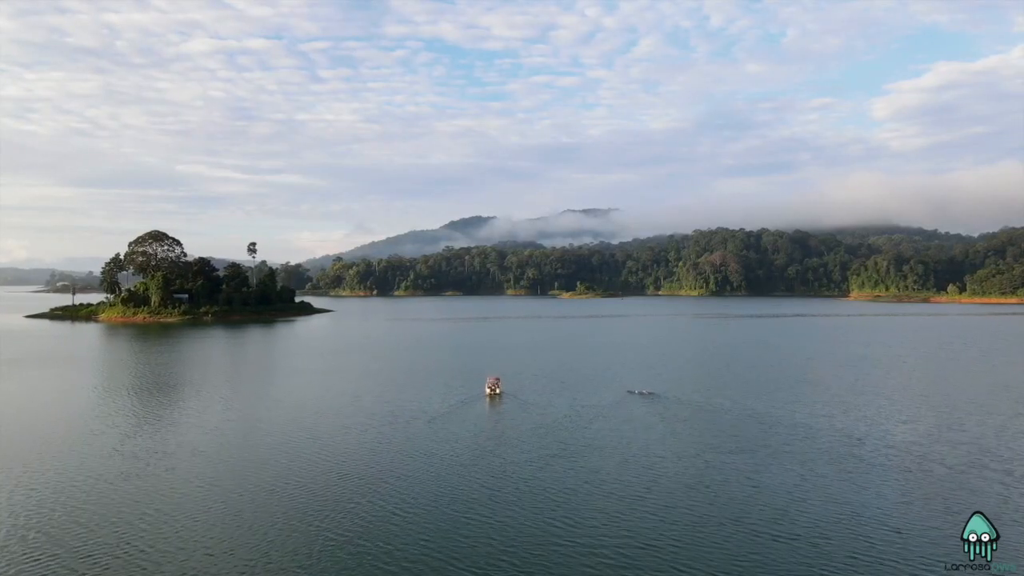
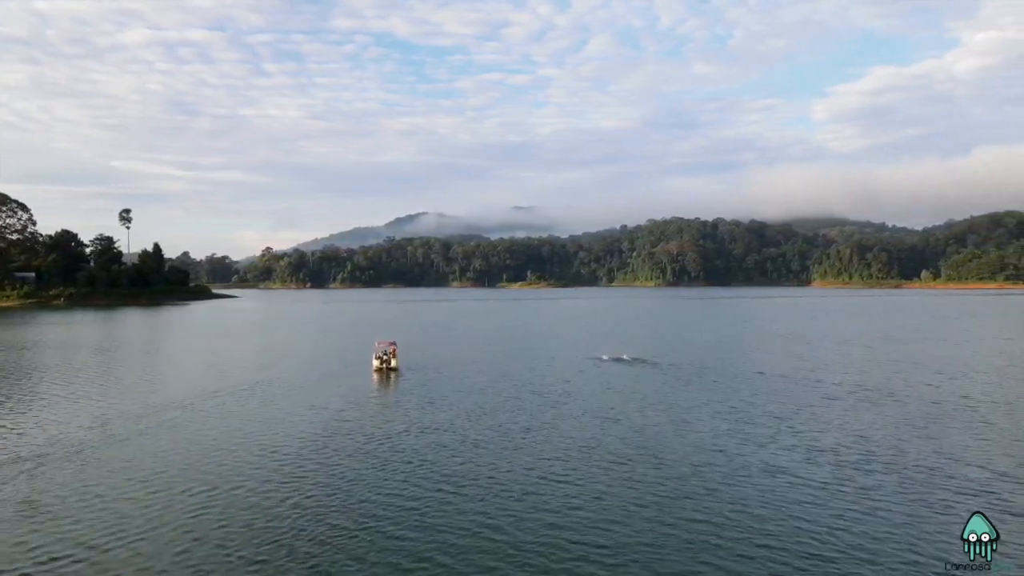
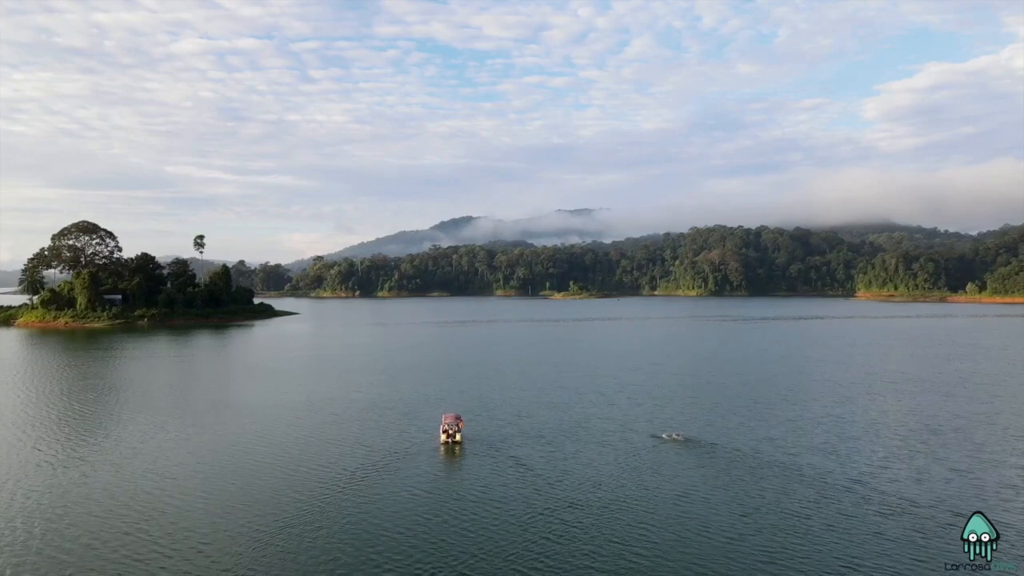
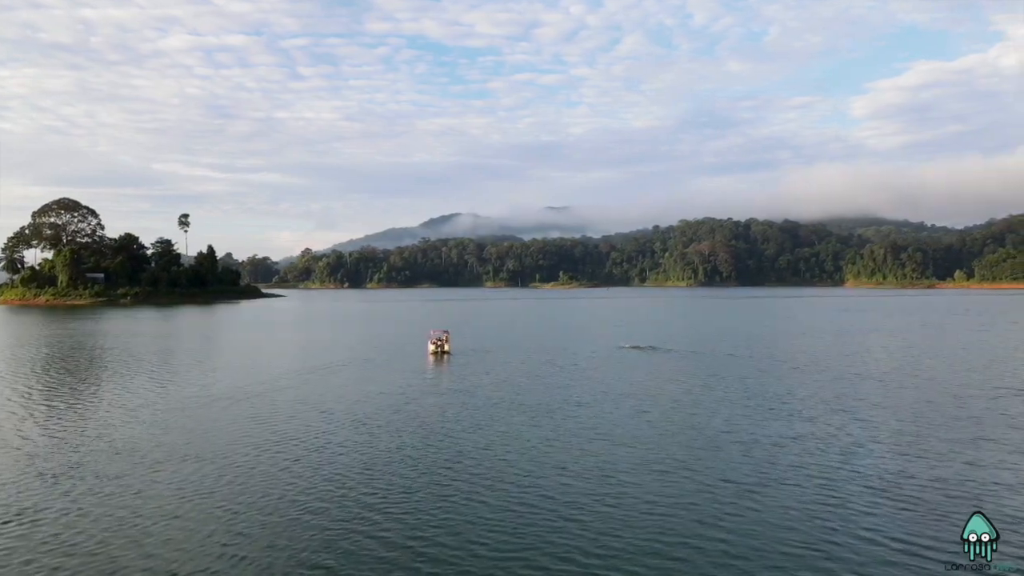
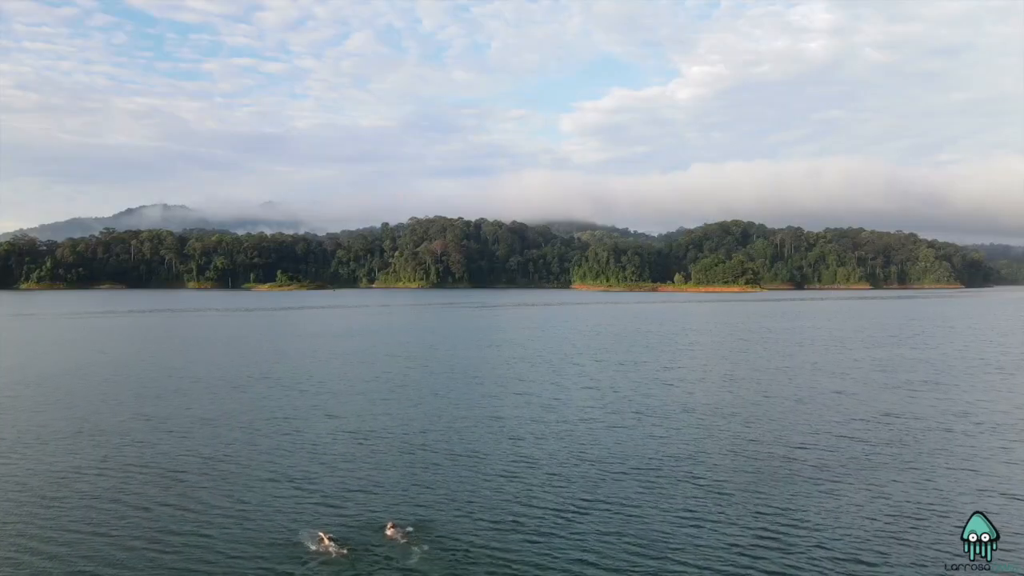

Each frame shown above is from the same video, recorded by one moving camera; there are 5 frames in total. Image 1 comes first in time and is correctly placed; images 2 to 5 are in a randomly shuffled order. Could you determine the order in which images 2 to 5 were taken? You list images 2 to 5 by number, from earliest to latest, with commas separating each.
3, 4, 2, 5
